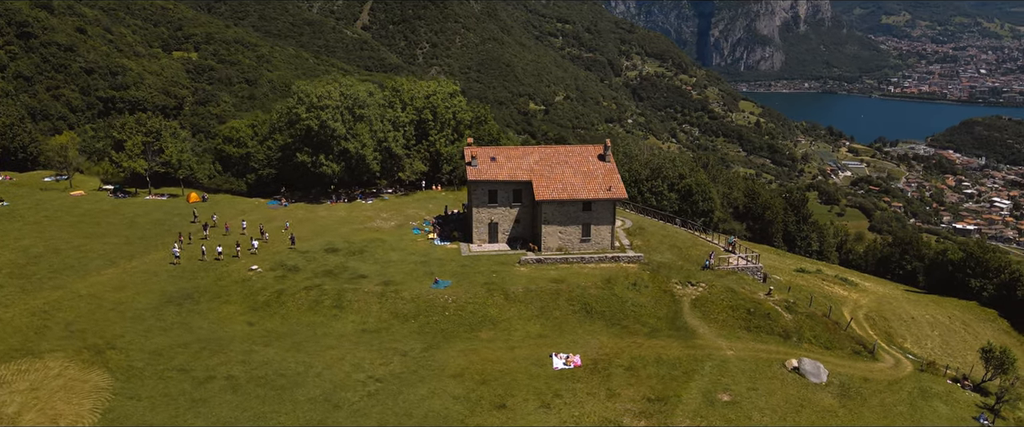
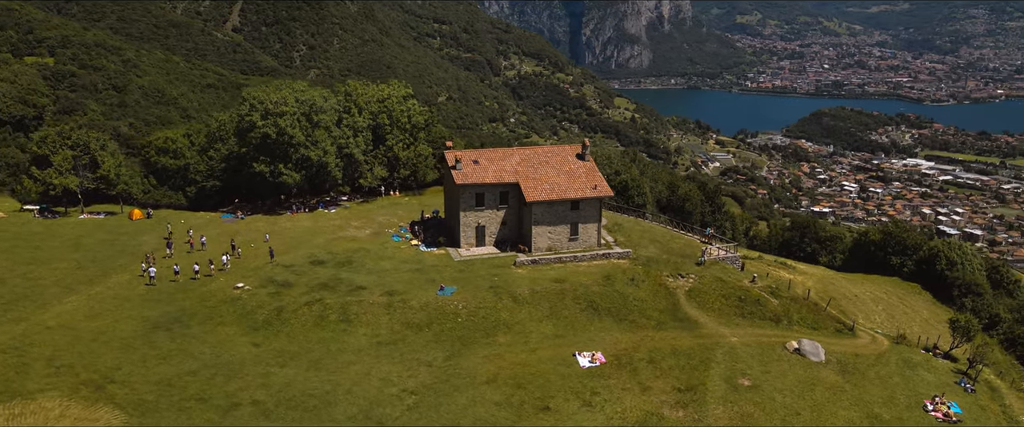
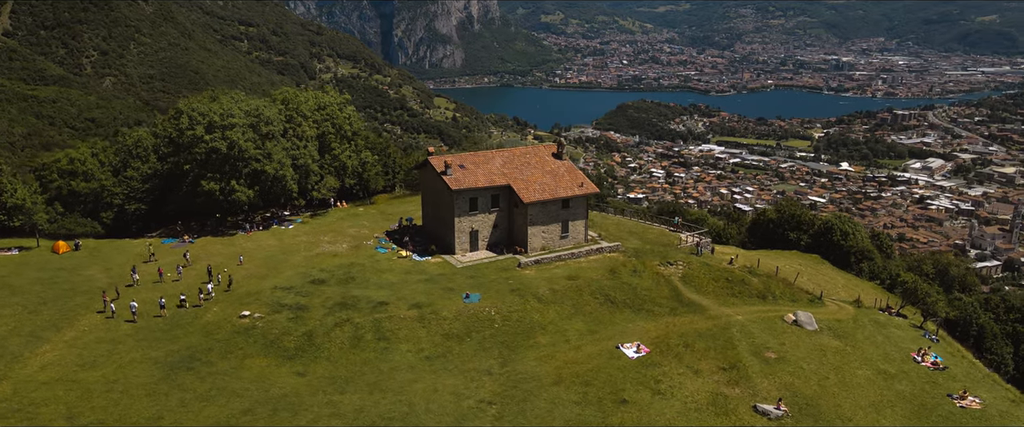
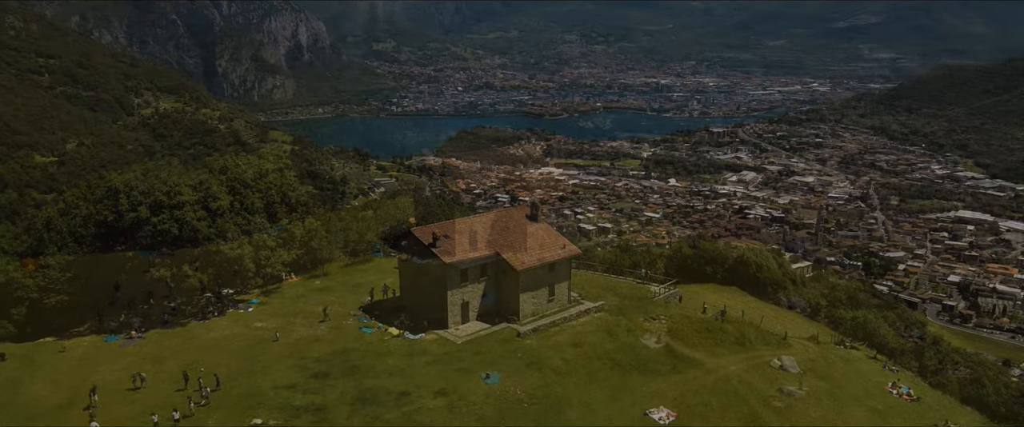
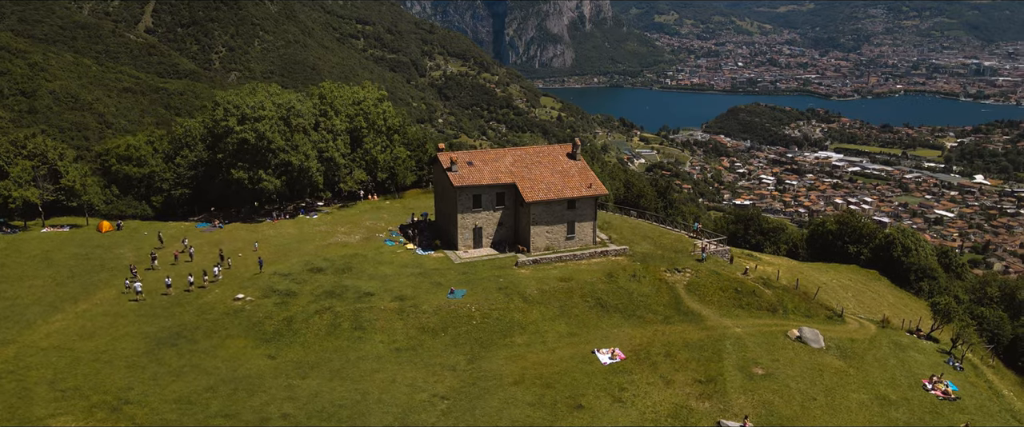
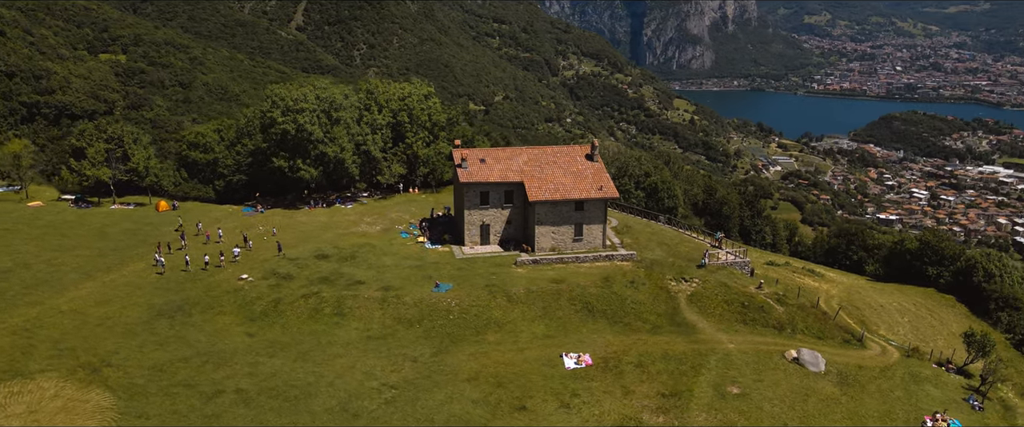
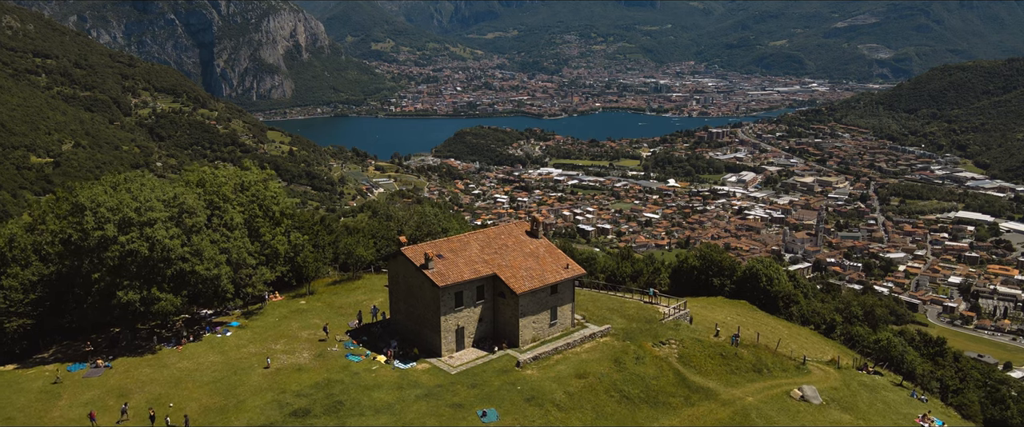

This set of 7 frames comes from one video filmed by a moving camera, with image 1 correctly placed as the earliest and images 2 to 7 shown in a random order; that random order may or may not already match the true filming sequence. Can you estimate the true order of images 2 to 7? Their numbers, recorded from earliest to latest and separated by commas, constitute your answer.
6, 2, 5, 3, 4, 7
